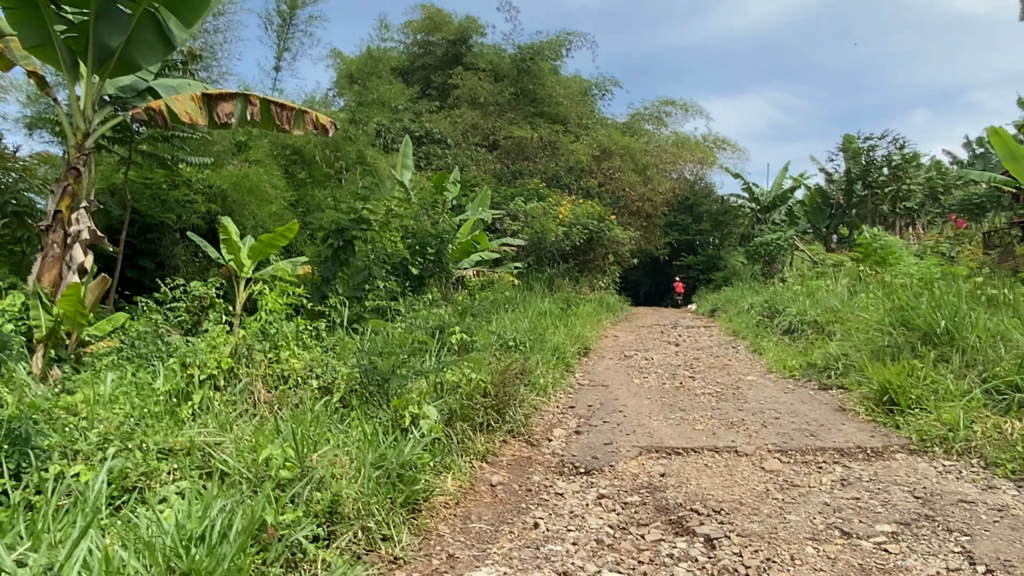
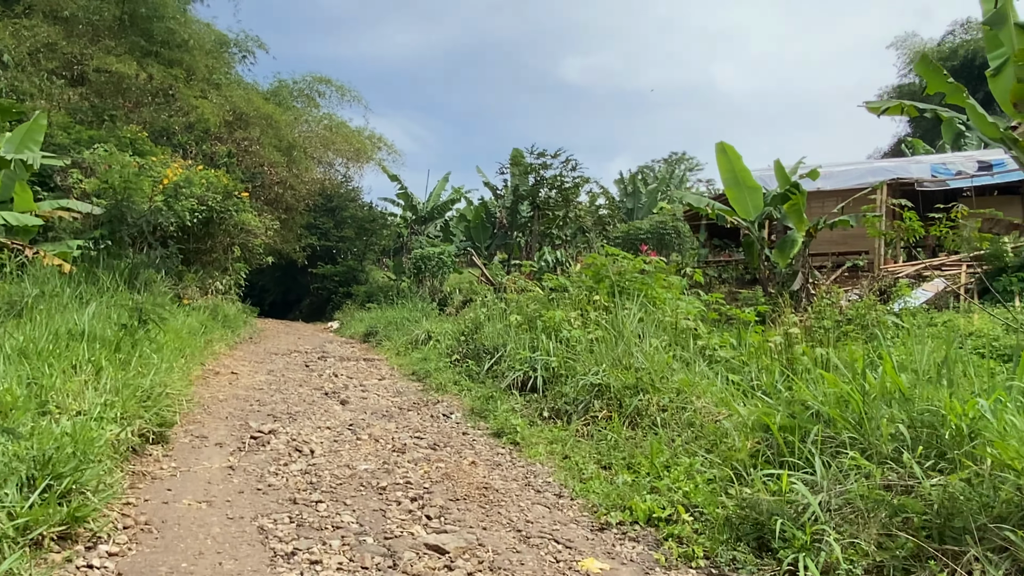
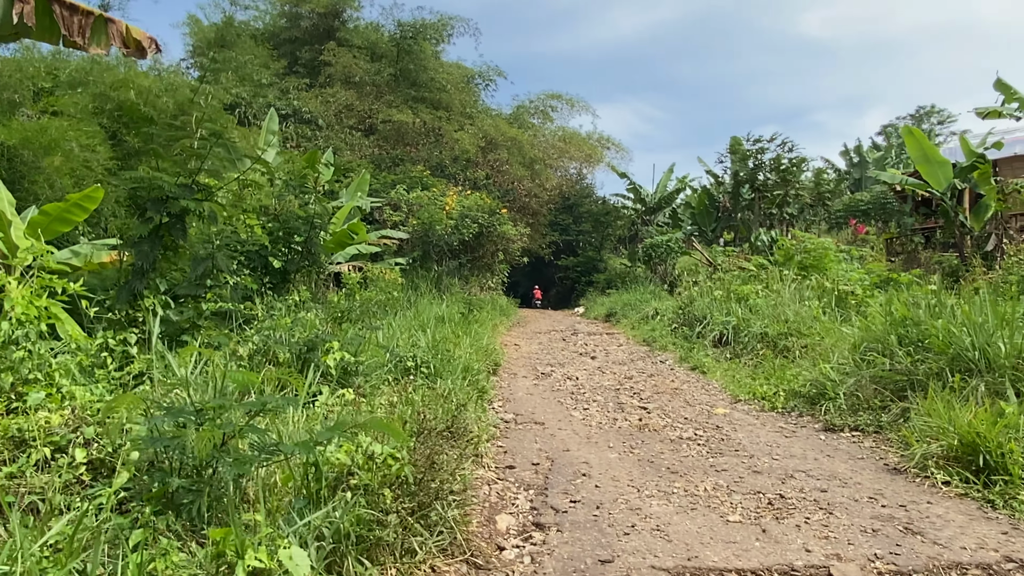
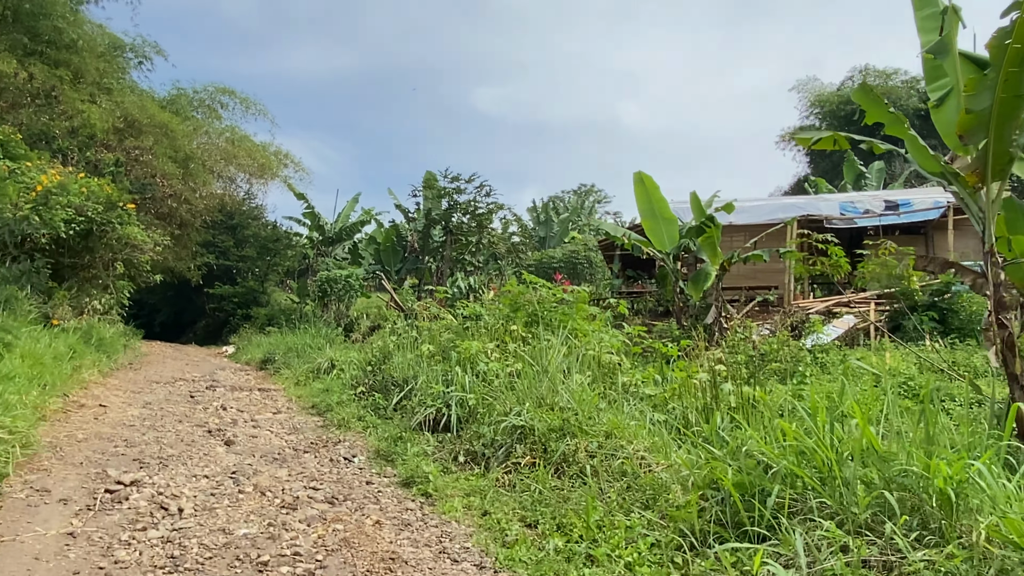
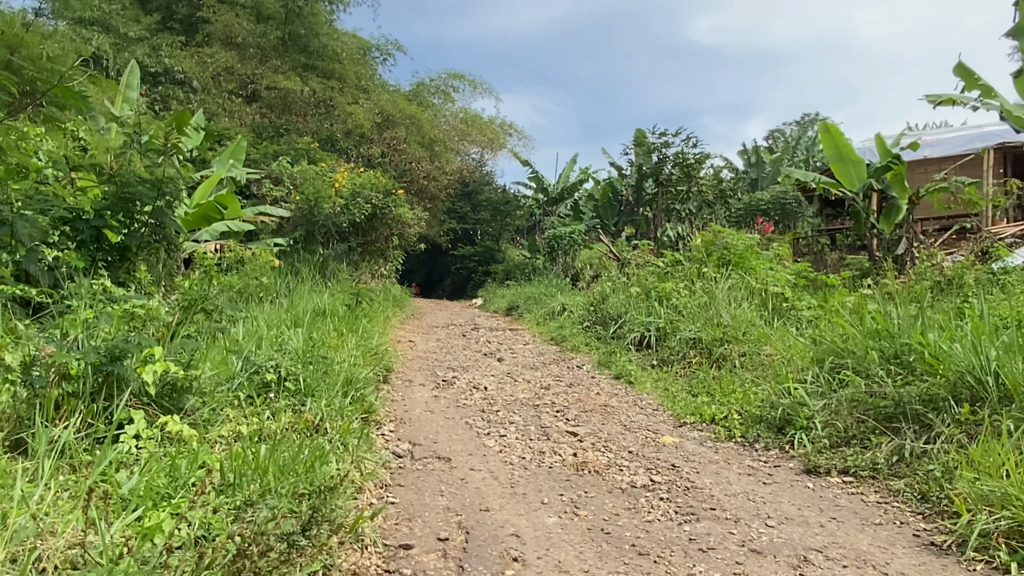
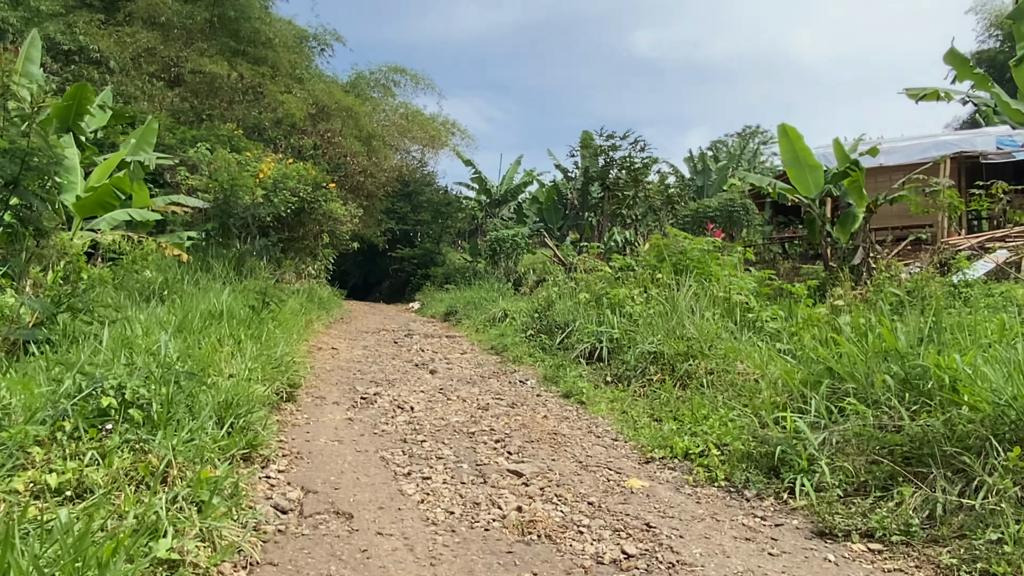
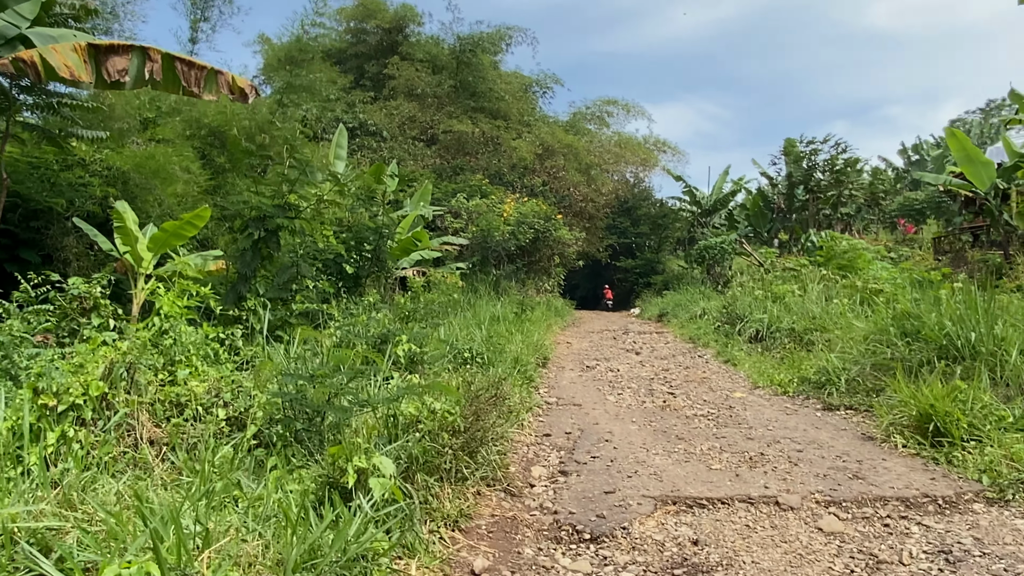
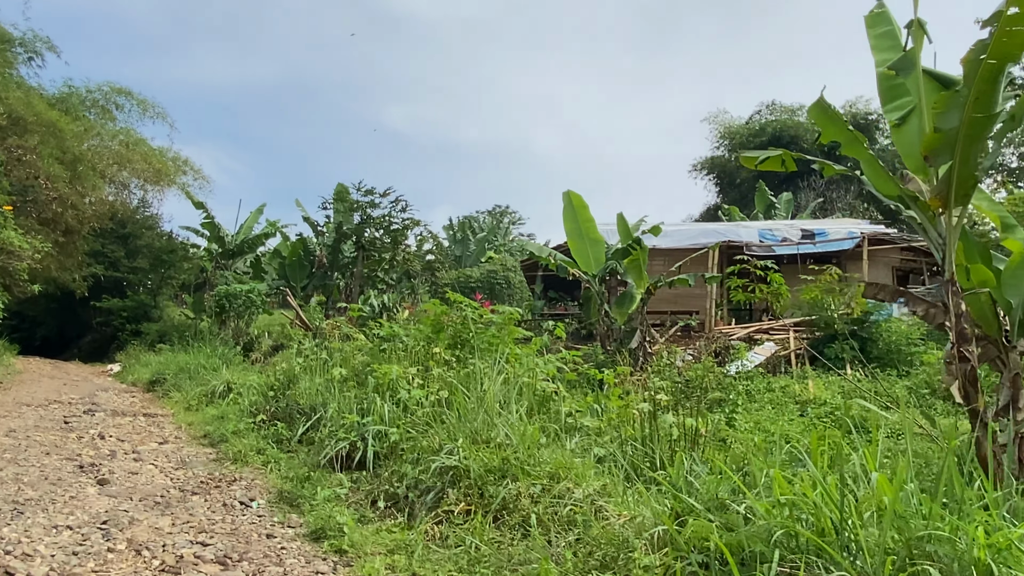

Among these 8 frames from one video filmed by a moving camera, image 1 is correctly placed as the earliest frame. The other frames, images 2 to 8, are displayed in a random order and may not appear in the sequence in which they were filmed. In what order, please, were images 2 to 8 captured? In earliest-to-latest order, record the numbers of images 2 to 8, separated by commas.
7, 3, 5, 6, 2, 4, 8
